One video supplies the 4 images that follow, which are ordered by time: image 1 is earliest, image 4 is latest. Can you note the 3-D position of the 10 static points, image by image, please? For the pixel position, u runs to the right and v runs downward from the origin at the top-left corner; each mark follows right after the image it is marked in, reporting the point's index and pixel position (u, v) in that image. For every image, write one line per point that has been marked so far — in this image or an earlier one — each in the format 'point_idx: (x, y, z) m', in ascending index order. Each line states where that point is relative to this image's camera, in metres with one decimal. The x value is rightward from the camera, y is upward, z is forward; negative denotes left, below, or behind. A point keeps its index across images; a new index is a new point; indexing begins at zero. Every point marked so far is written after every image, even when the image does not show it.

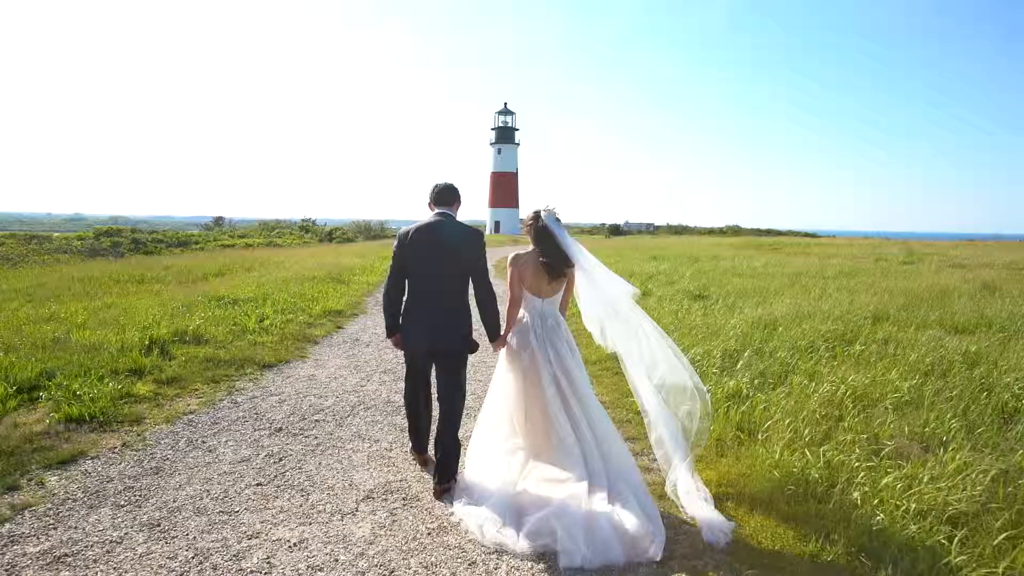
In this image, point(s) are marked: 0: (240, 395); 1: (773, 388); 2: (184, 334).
0: (-3.2, -1.2, +6.6) m
1: (+2.8, -1.1, +6.1) m
2: (-5.1, -0.7, +8.9) m
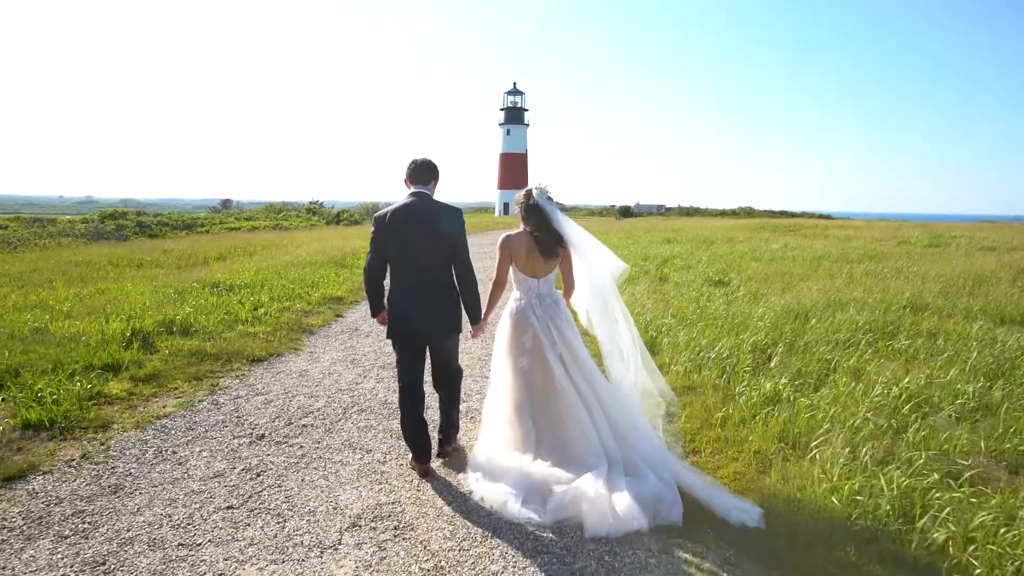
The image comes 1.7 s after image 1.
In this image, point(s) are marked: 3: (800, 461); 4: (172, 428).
0: (-3.1, -1.1, +6.0) m
1: (+2.9, -1.0, +5.4) m
2: (-5.0, -0.5, +8.3) m
3: (+2.1, -1.3, +4.1) m
4: (-3.0, -1.2, +5.1) m
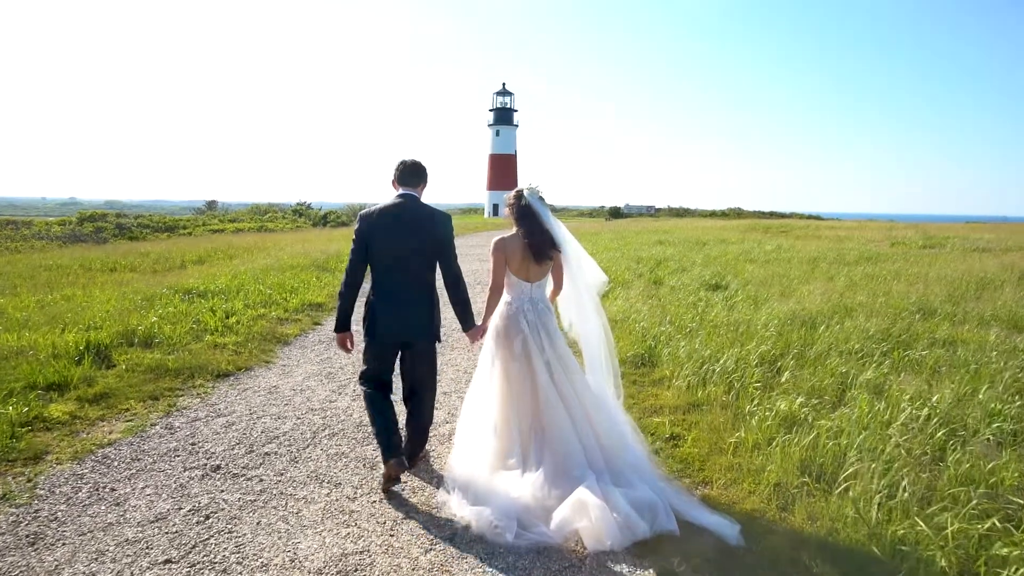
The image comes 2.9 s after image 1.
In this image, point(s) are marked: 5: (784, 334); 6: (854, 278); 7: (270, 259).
0: (-3.2, -1.2, +5.4) m
1: (+2.8, -1.0, +4.9) m
2: (-5.2, -0.7, +7.7) m
3: (+2.0, -1.3, +3.6) m
4: (-3.1, -1.3, +4.5) m
5: (+3.5, -0.6, +7.4) m
6: (+8.0, +0.3, +13.3) m
7: (-7.8, +0.9, +18.3) m
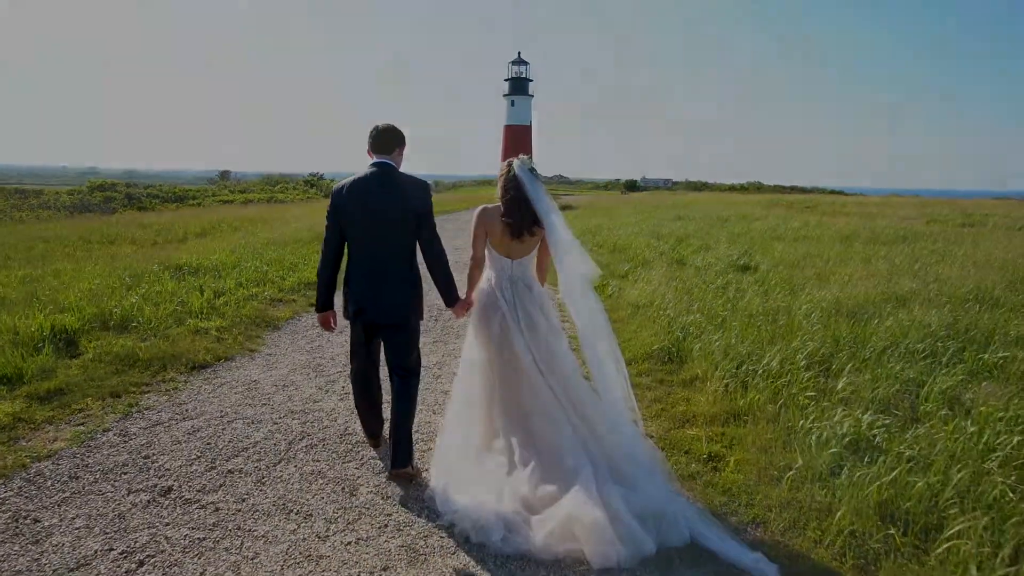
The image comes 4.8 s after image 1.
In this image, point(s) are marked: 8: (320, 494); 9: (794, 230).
0: (-3.1, -1.1, +4.7) m
1: (+2.9, -1.0, +4.1) m
2: (-5.0, -0.4, +7.0) m
3: (+2.0, -1.4, +2.8) m
4: (-3.1, -1.3, +3.8) m
5: (+3.6, -0.4, +6.5) m
6: (+8.3, +0.6, +12.3) m
7: (-7.4, +1.7, +17.5) m
8: (-1.3, -1.3, +3.7) m
9: (+9.5, +2.0, +19.3) m
